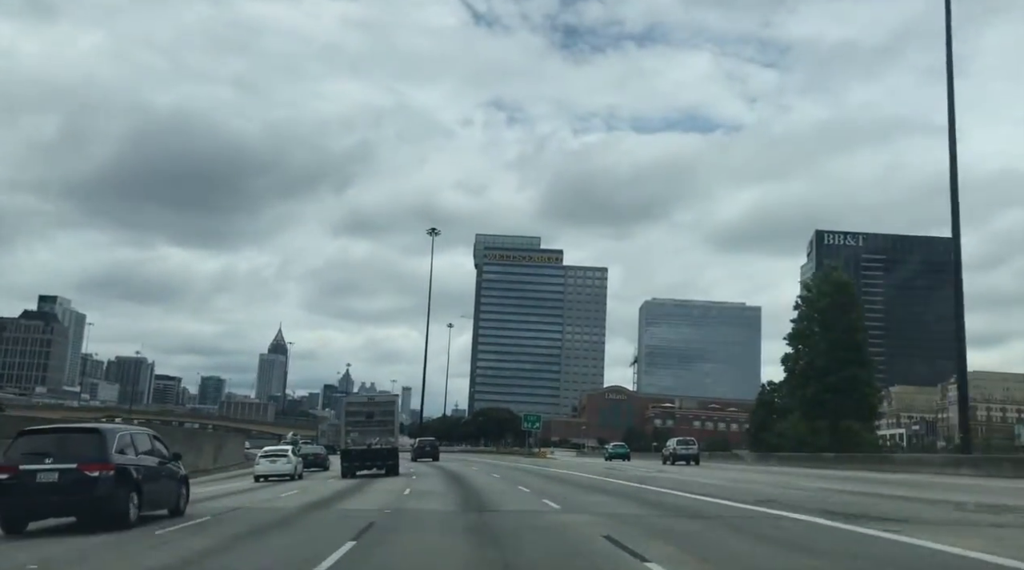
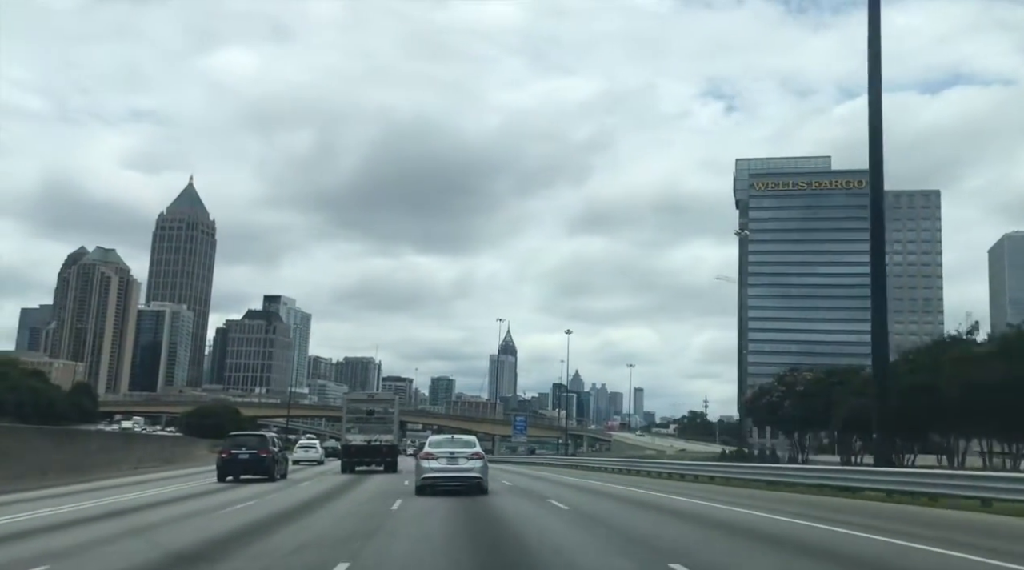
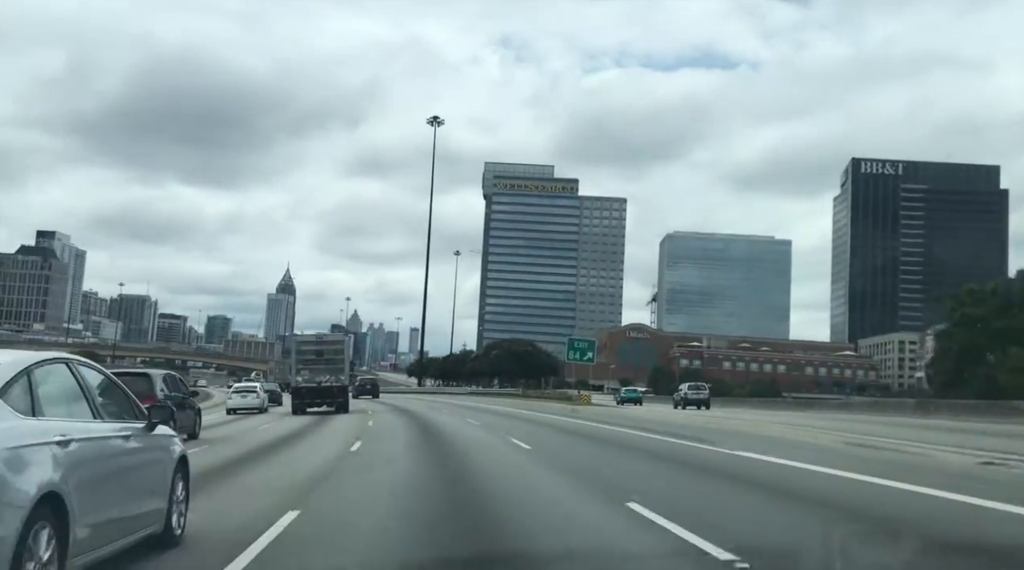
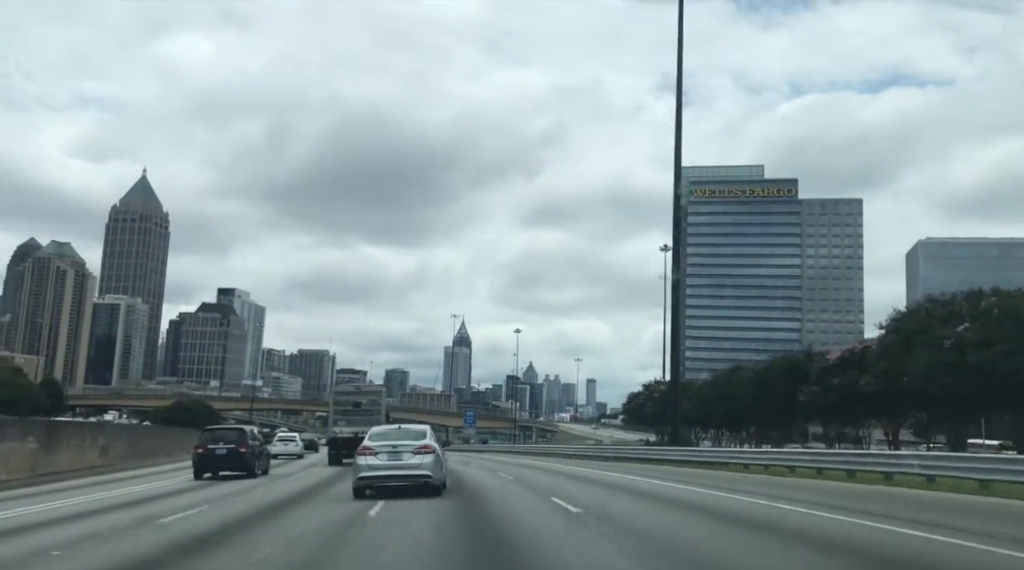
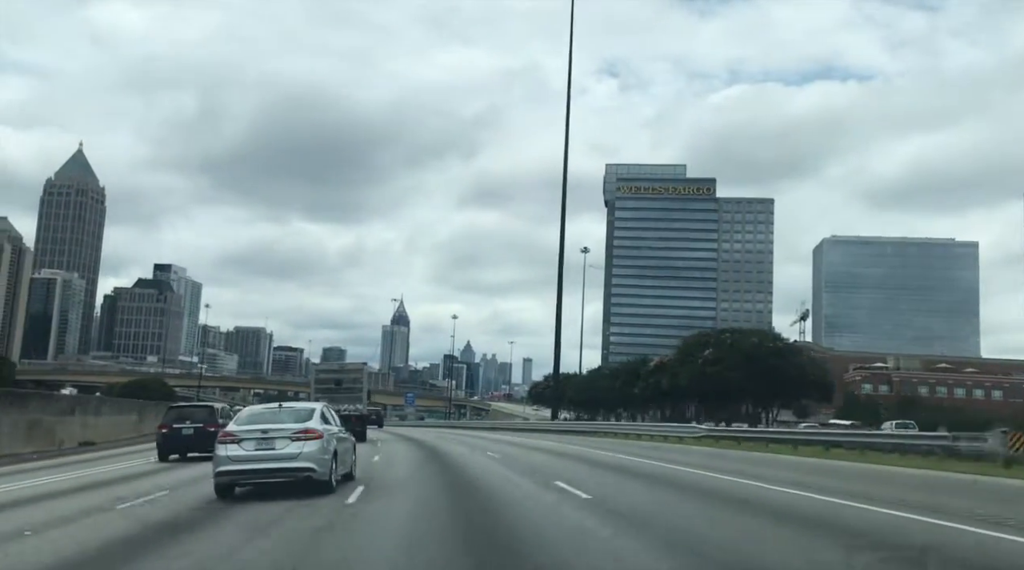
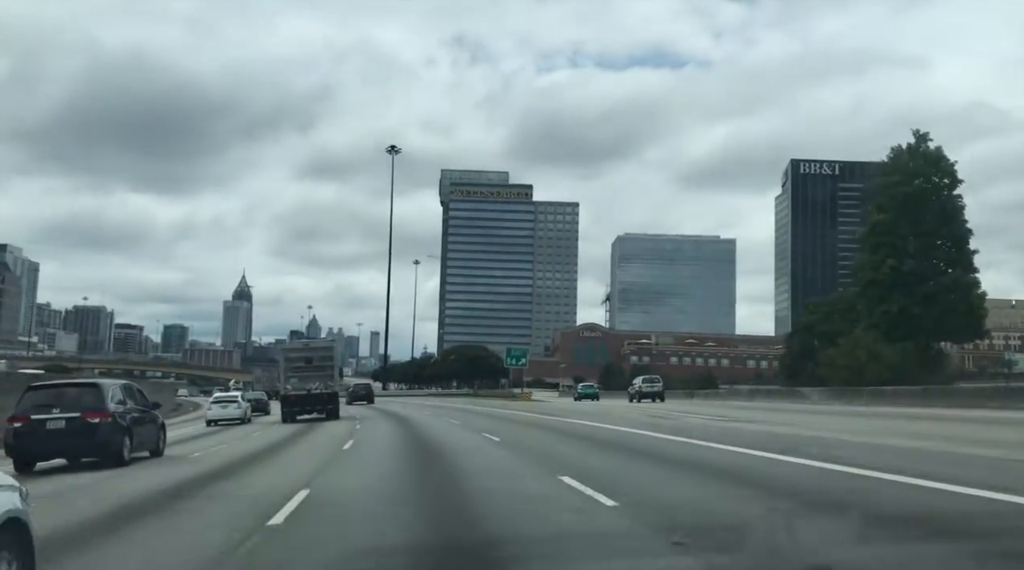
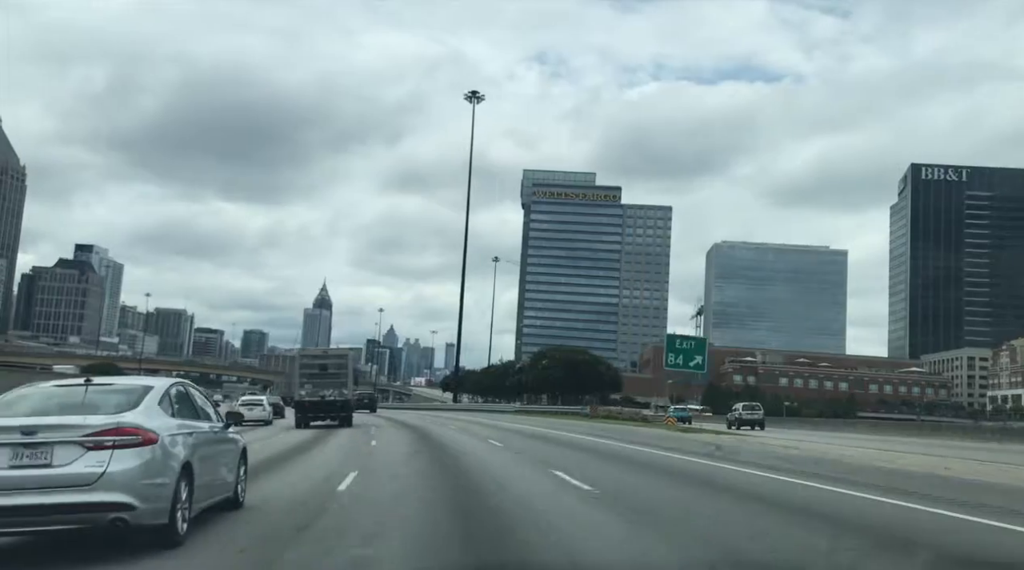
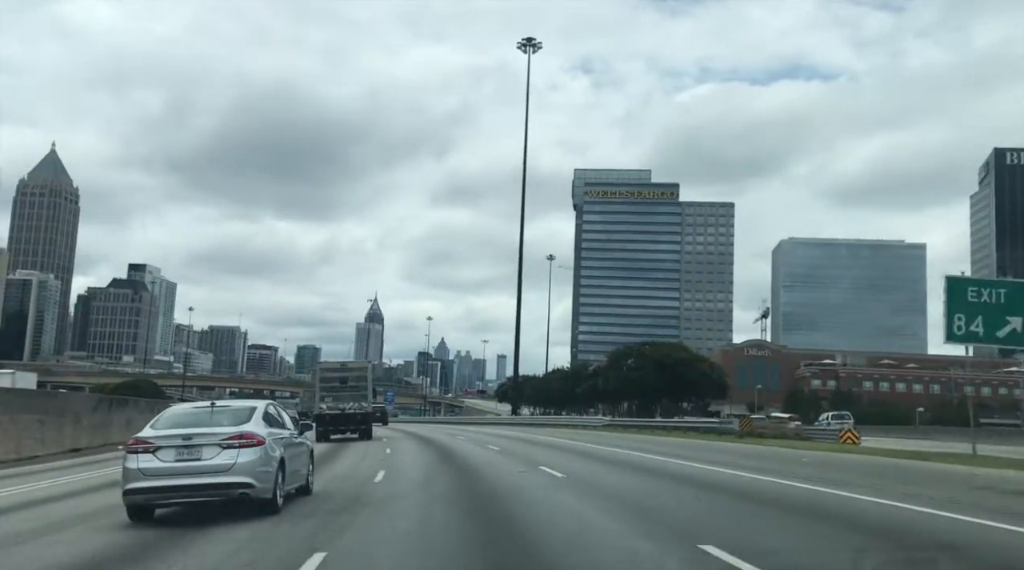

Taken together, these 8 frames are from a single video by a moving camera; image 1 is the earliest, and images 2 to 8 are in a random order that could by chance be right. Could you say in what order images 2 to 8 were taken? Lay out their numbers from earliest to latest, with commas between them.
6, 3, 7, 8, 5, 4, 2
